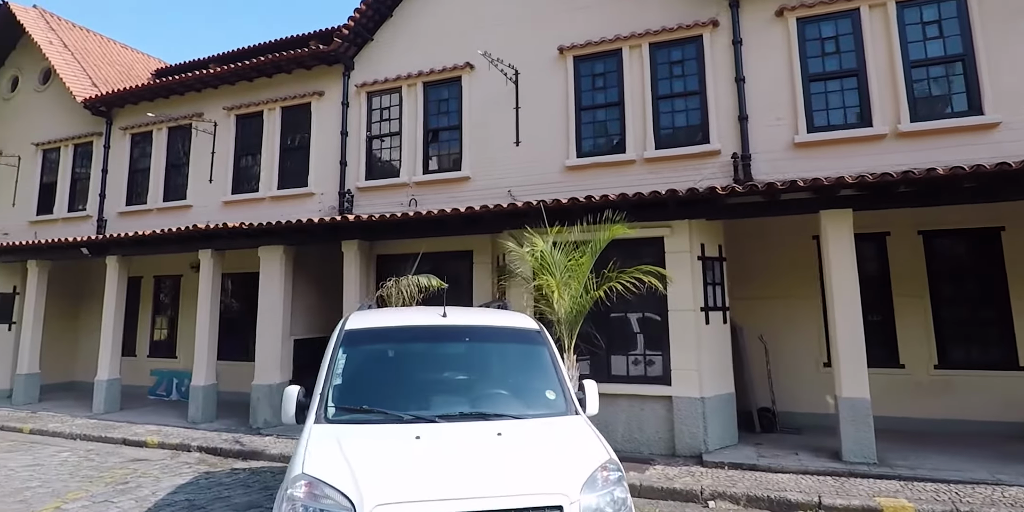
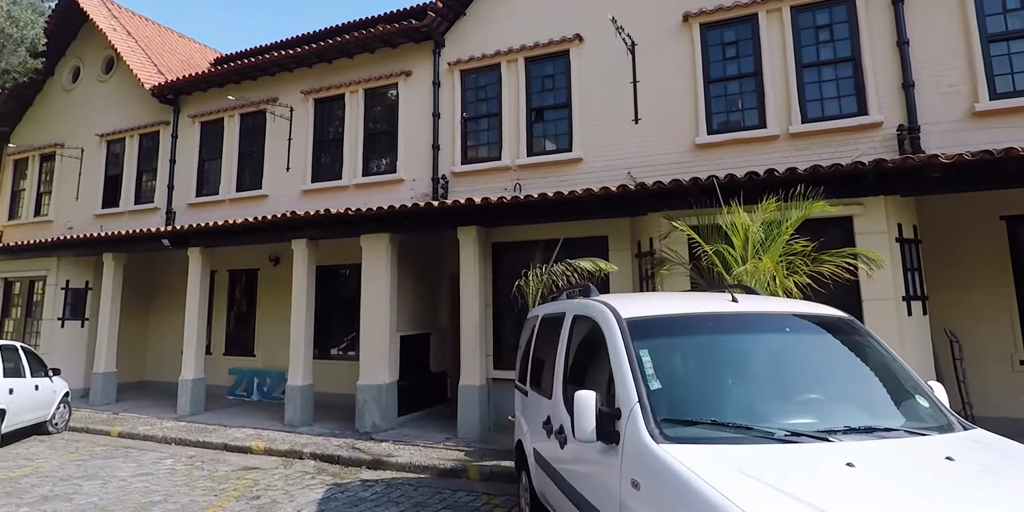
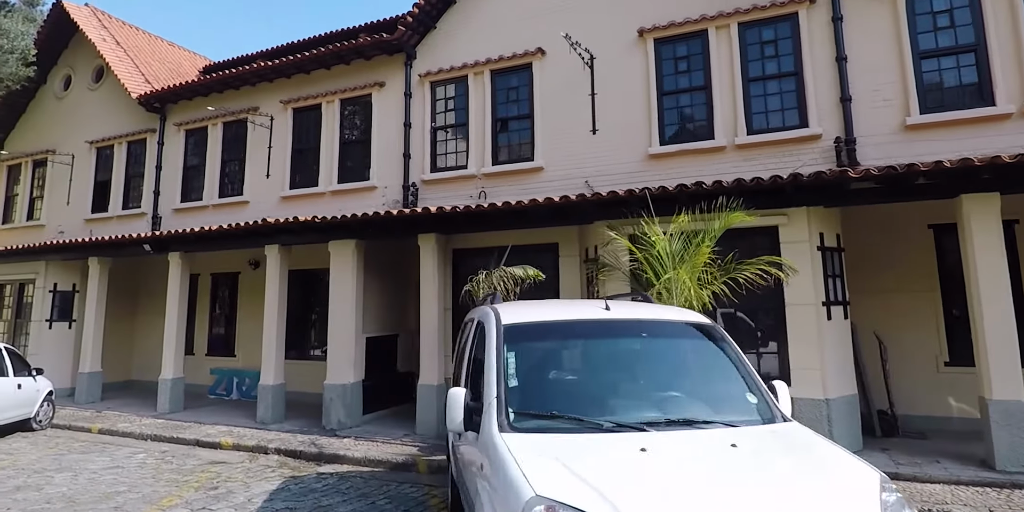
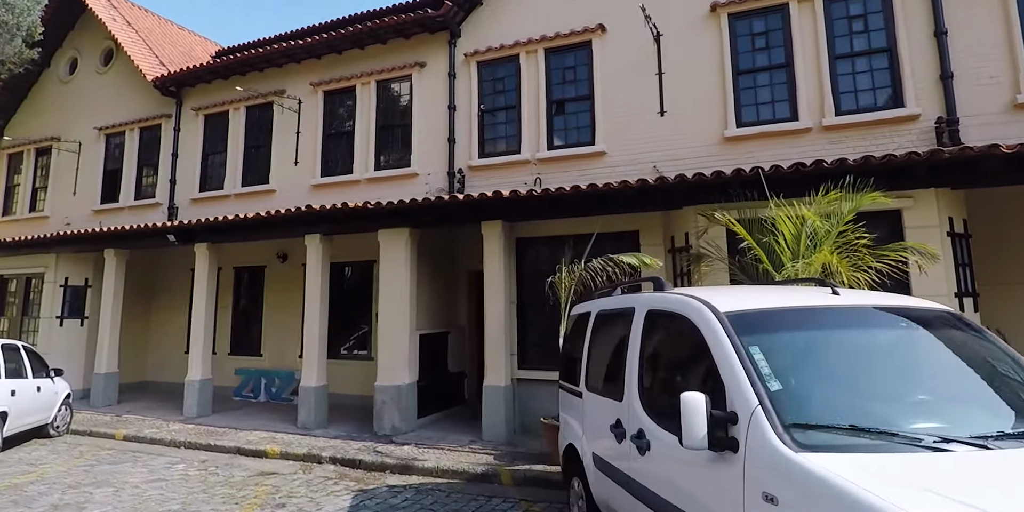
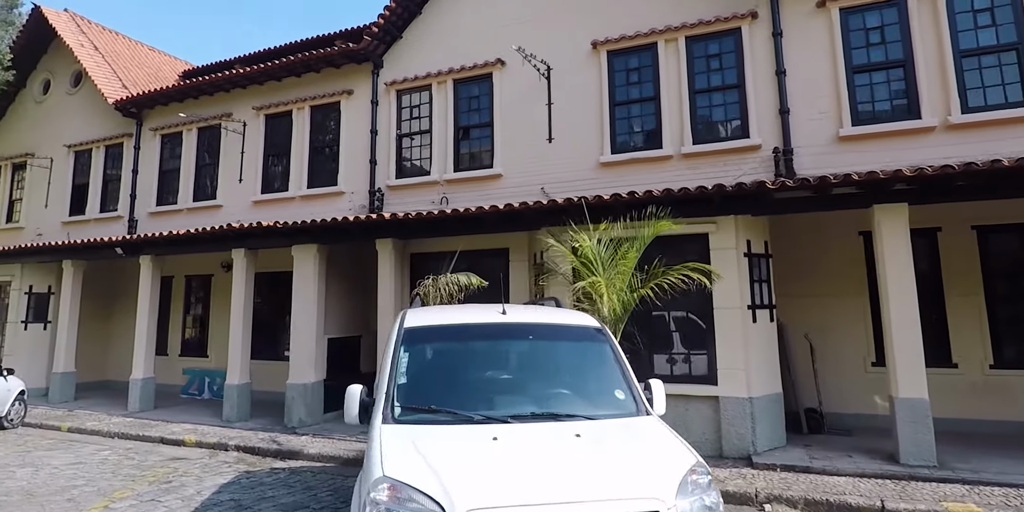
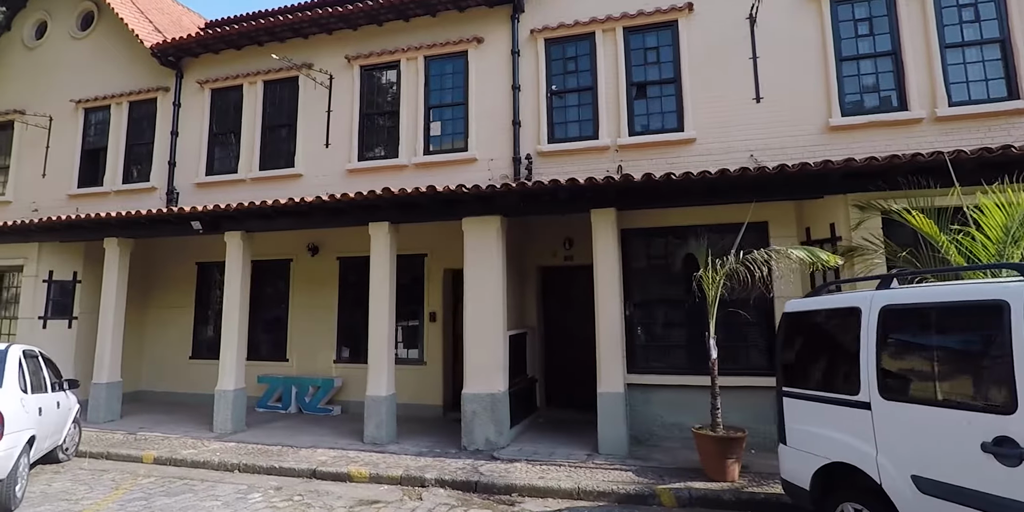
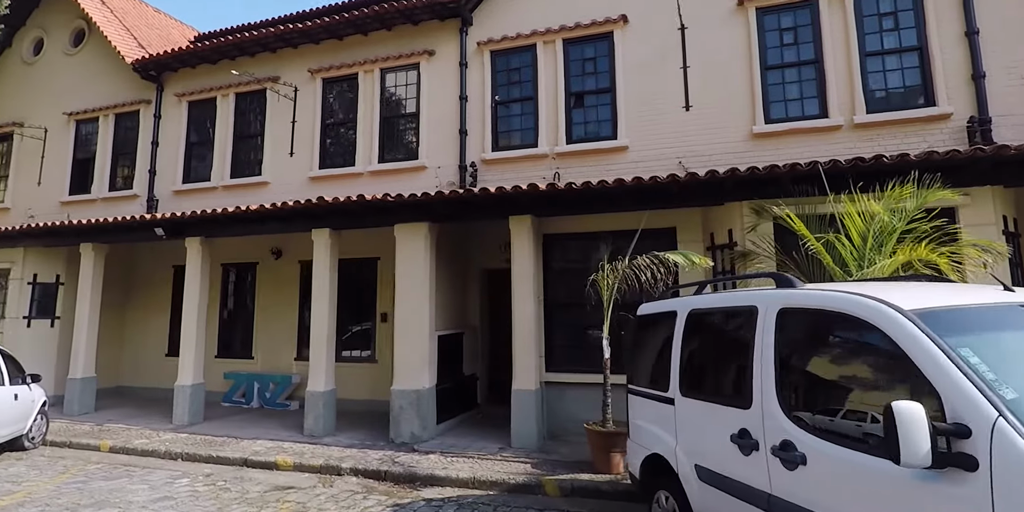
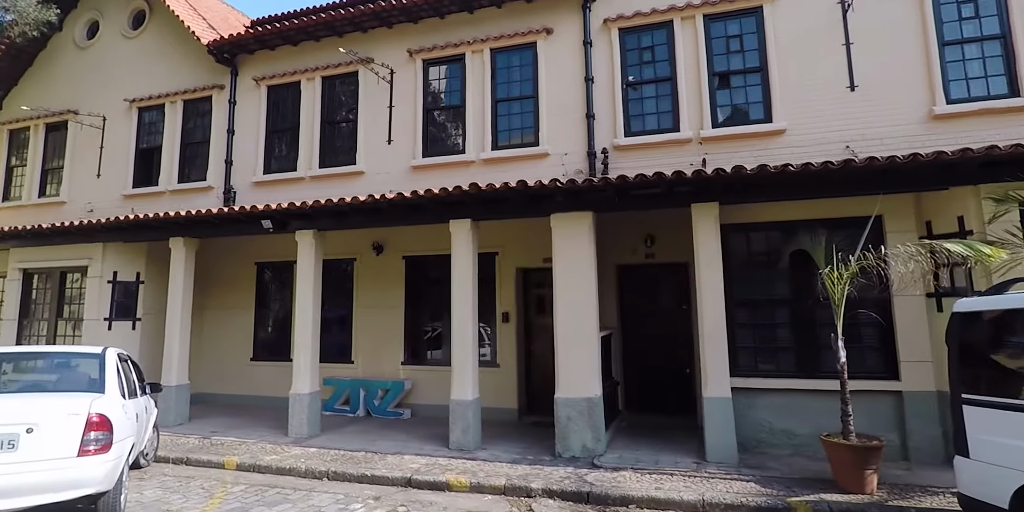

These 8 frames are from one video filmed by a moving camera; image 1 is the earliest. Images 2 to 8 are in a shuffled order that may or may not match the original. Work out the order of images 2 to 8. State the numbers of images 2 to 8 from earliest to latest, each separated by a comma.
5, 3, 2, 4, 7, 6, 8
